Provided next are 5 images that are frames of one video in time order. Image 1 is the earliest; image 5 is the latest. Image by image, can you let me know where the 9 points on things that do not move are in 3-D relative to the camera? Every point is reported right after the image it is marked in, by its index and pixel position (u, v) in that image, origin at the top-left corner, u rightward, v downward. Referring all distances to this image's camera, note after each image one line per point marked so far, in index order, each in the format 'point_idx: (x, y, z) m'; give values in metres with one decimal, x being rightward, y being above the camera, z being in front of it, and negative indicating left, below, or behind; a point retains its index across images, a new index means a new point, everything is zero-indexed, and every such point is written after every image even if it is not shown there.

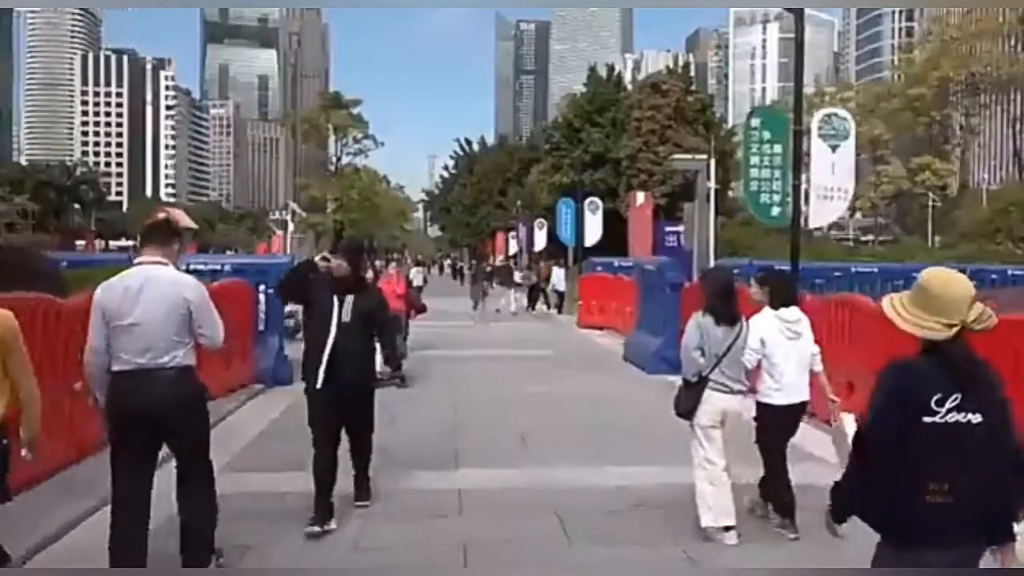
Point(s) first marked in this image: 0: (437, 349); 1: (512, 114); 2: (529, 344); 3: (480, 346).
0: (-1.0, -0.9, +17.9) m
1: (0.0, +2.6, +19.5) m
2: (+0.3, -0.9, +18.9) m
3: (-0.4, -0.9, +18.5) m
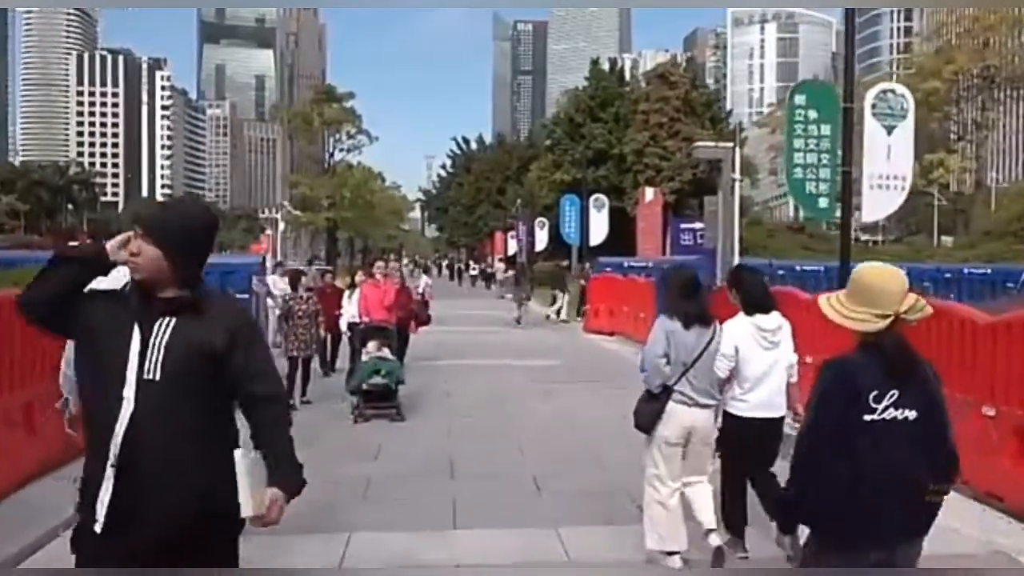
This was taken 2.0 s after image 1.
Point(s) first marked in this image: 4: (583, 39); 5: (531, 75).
0: (-1.0, -0.9, +16.9) m
1: (0.0, +2.6, +18.5) m
2: (+0.3, -0.9, +17.9) m
3: (-0.4, -0.9, +17.5) m
4: (+0.8, +2.6, +13.0) m
5: (+0.3, +2.9, +17.6) m
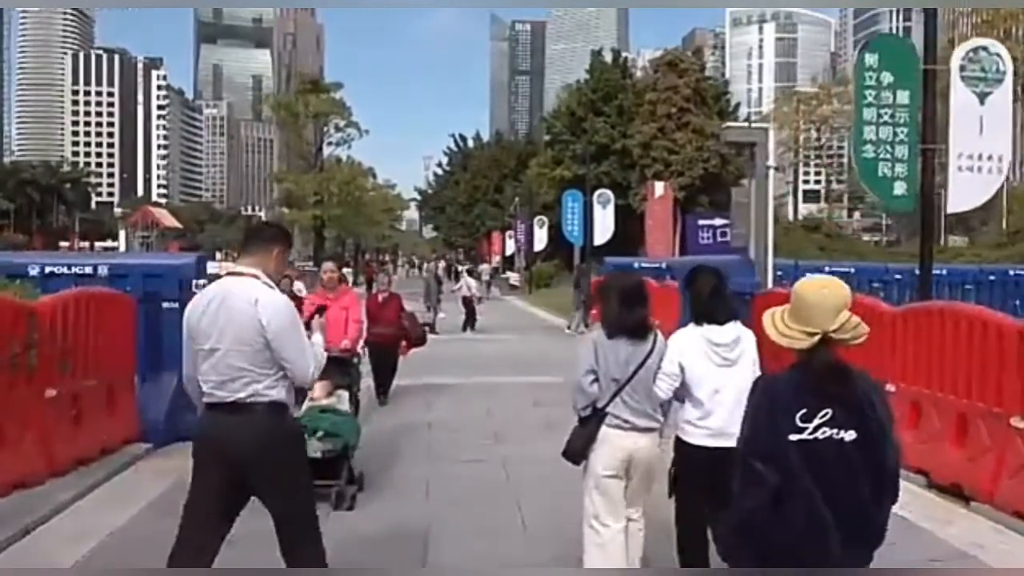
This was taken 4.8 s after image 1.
0: (-1.0, -0.9, +15.6) m
1: (0.0, +2.5, +17.3) m
2: (+0.3, -0.9, +16.6) m
3: (-0.4, -0.9, +16.2) m
4: (+0.7, +2.6, +11.7) m
5: (+0.2, +2.9, +16.3) m
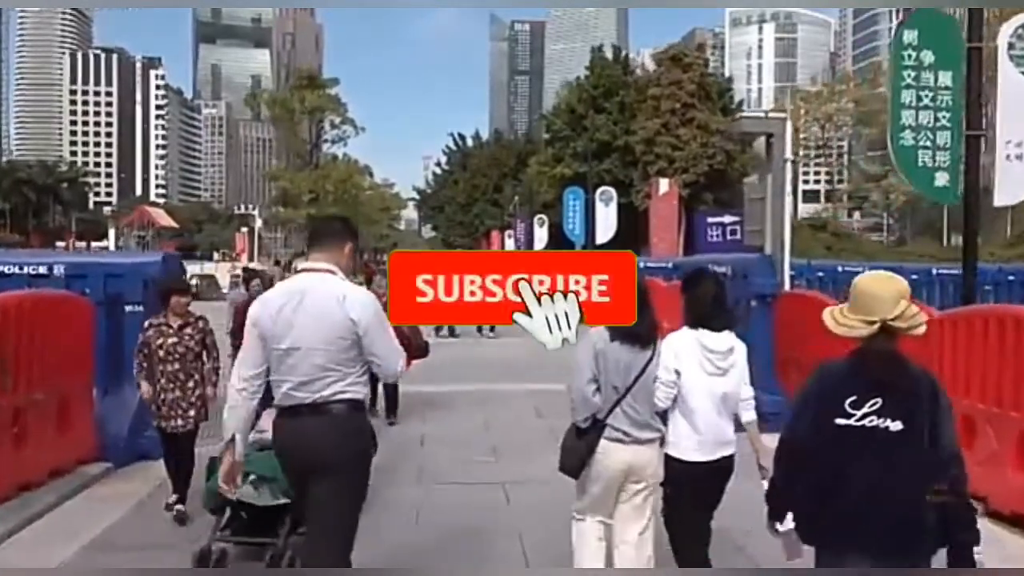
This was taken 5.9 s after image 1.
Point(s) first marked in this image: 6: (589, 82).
0: (-1.0, -0.9, +15.1) m
1: (0.0, +2.5, +16.8) m
2: (+0.3, -0.9, +16.2) m
3: (-0.4, -0.9, +15.7) m
4: (+0.7, +2.6, +11.3) m
5: (+0.2, +2.9, +15.9) m
6: (+0.5, +1.4, +9.0) m
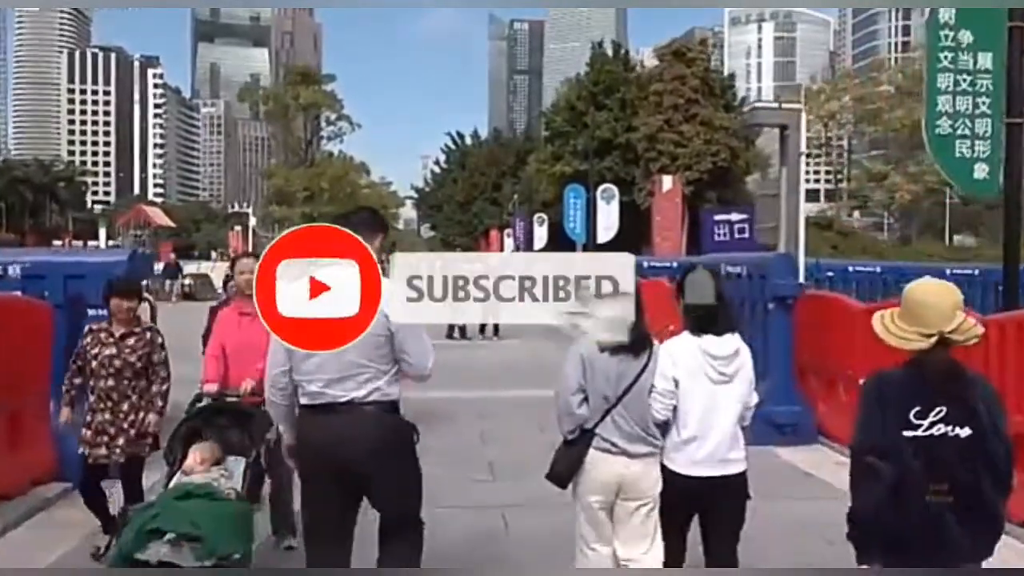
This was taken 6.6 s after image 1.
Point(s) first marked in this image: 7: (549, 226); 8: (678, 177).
0: (-1.0, -0.9, +14.7) m
1: (-0.1, +2.5, +16.4) m
2: (+0.3, -0.9, +15.8) m
3: (-0.4, -0.9, +15.3) m
4: (+0.7, +2.6, +10.9) m
5: (+0.2, +2.9, +15.5) m
6: (+0.5, +1.4, +8.6) m
7: (+0.2, +0.4, +8.3) m
8: (+1.2, +0.8, +9.0) m
